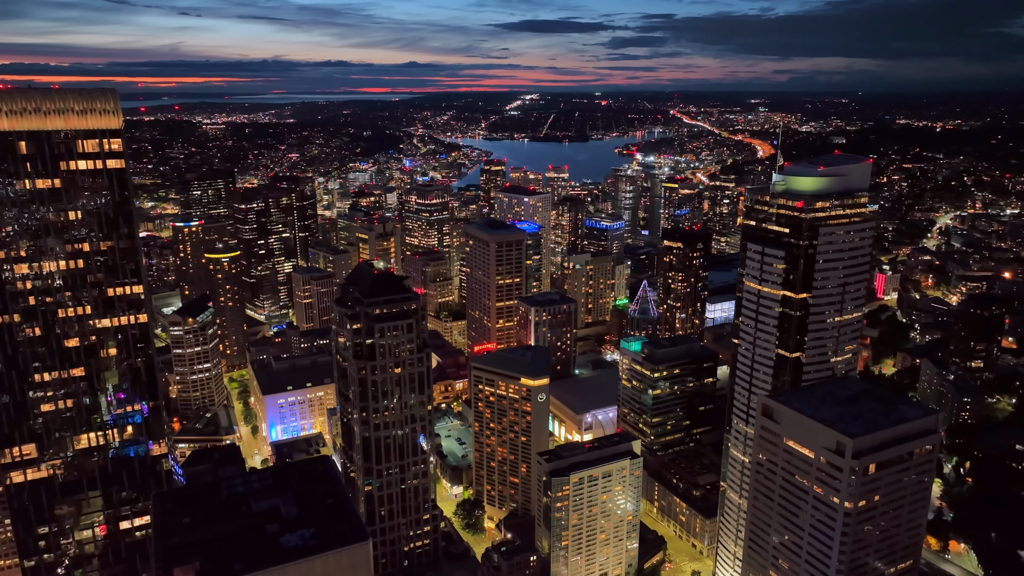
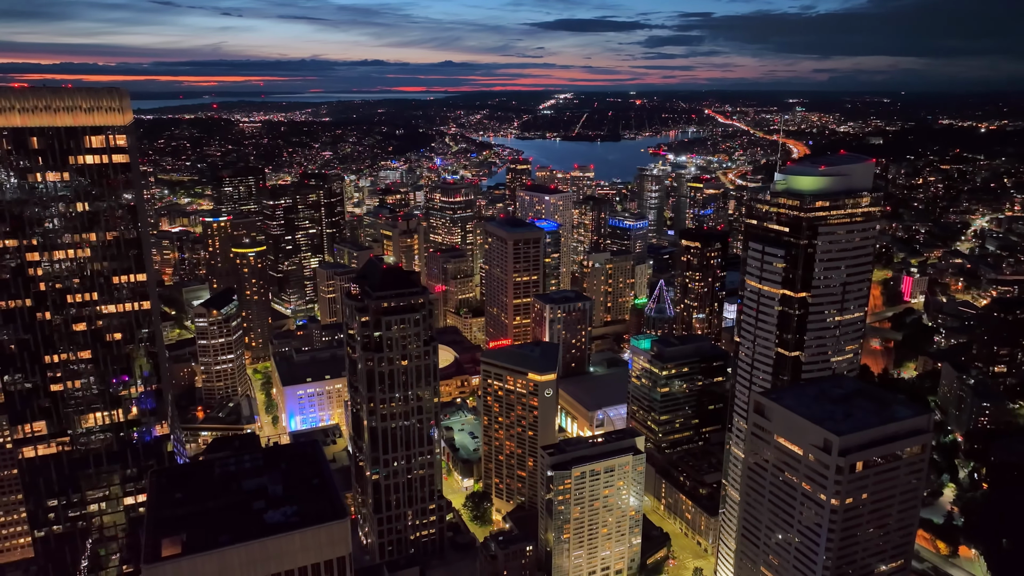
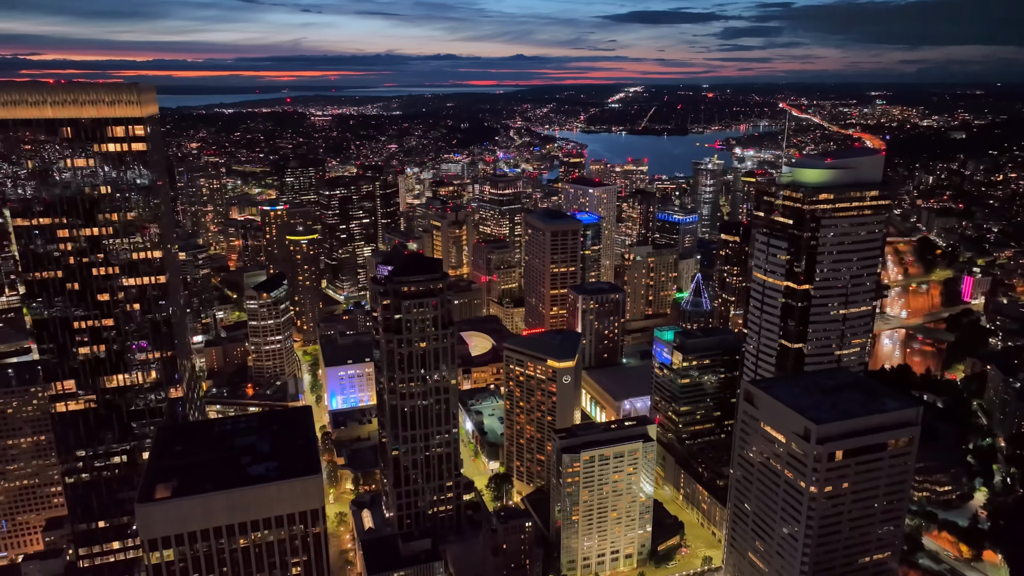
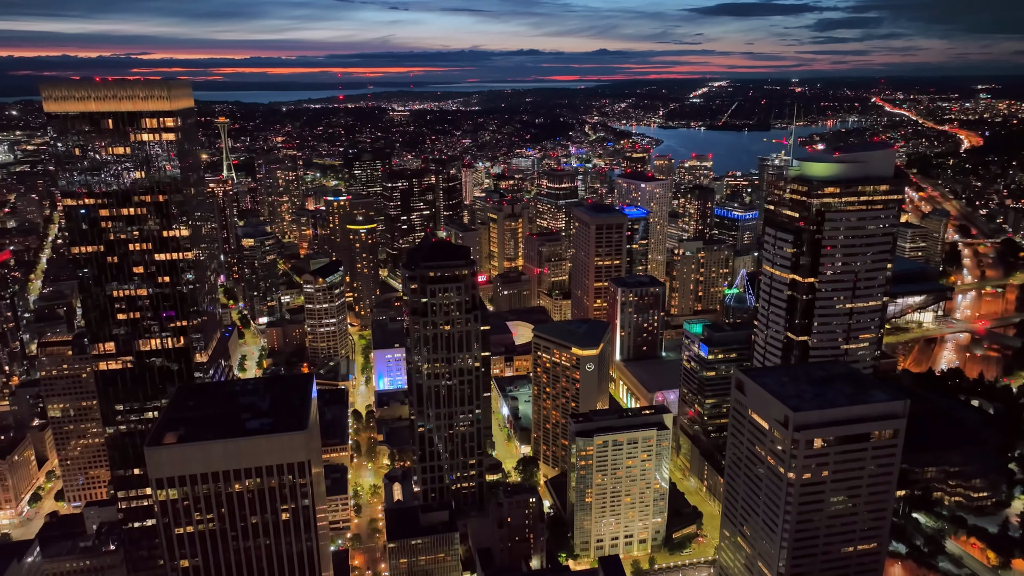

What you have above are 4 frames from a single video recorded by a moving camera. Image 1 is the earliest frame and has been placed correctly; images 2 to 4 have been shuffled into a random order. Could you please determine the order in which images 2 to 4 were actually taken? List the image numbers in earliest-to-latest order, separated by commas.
2, 3, 4
